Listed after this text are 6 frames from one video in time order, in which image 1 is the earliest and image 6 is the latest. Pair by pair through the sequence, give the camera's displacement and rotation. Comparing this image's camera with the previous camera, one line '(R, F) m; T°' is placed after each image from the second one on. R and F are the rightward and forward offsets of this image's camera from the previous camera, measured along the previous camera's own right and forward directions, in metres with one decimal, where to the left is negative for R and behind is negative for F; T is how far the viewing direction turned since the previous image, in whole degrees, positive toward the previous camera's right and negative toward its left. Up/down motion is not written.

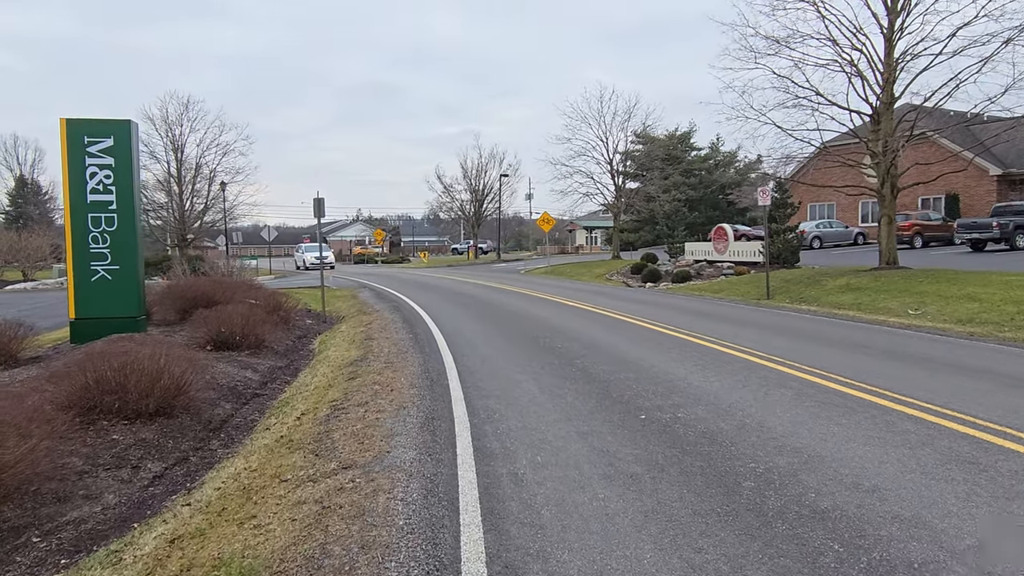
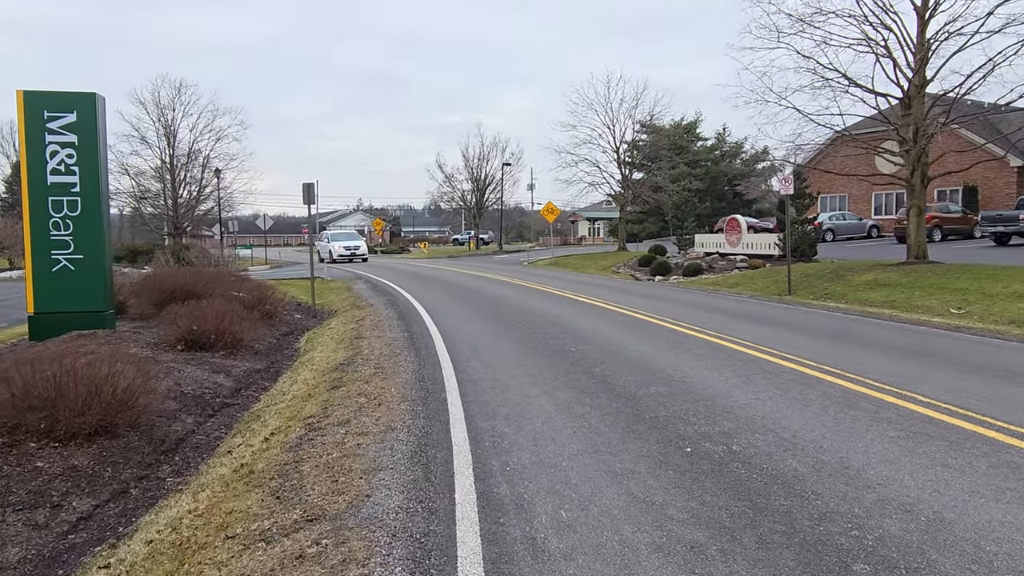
(-0.1, +1.2) m; 0°
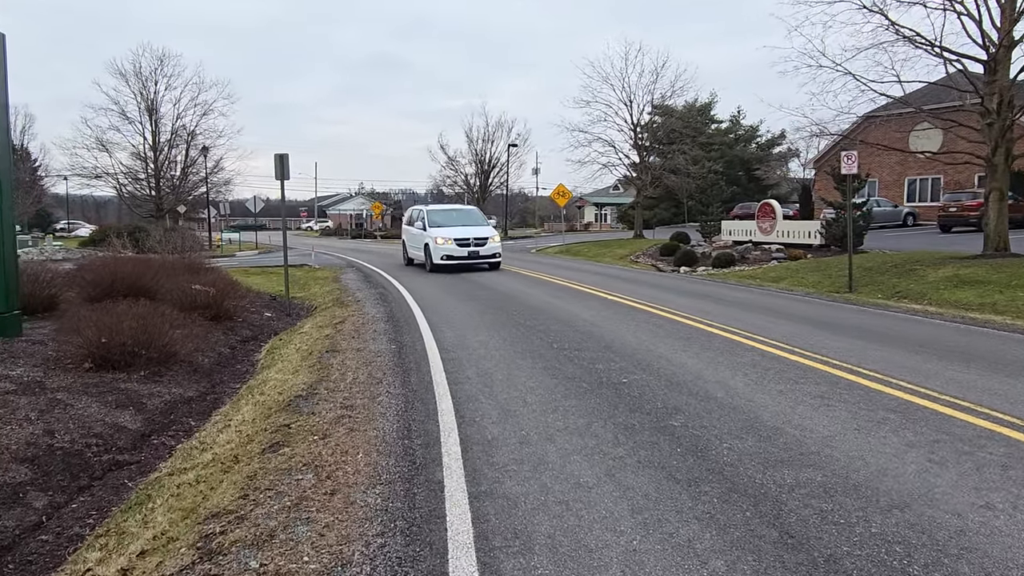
(-0.2, +2.6) m; 0°
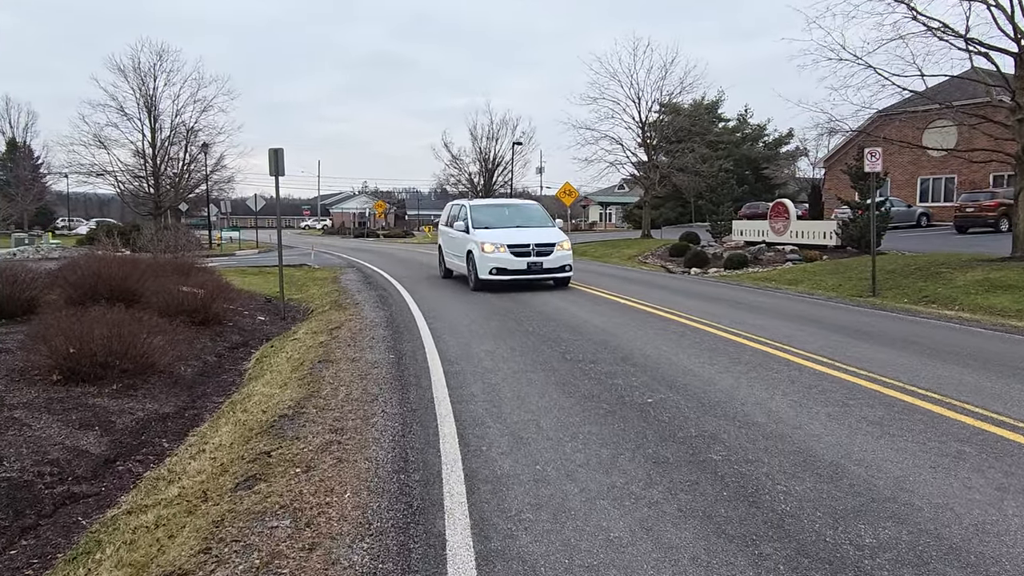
(-0.1, +0.7) m; 0°
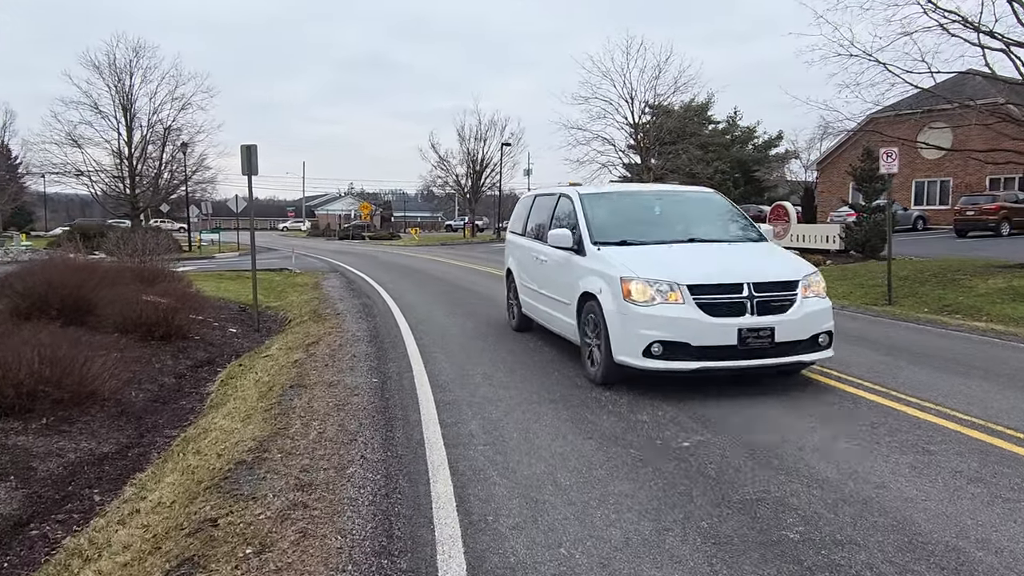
(-0.1, +1.0) m; +1°
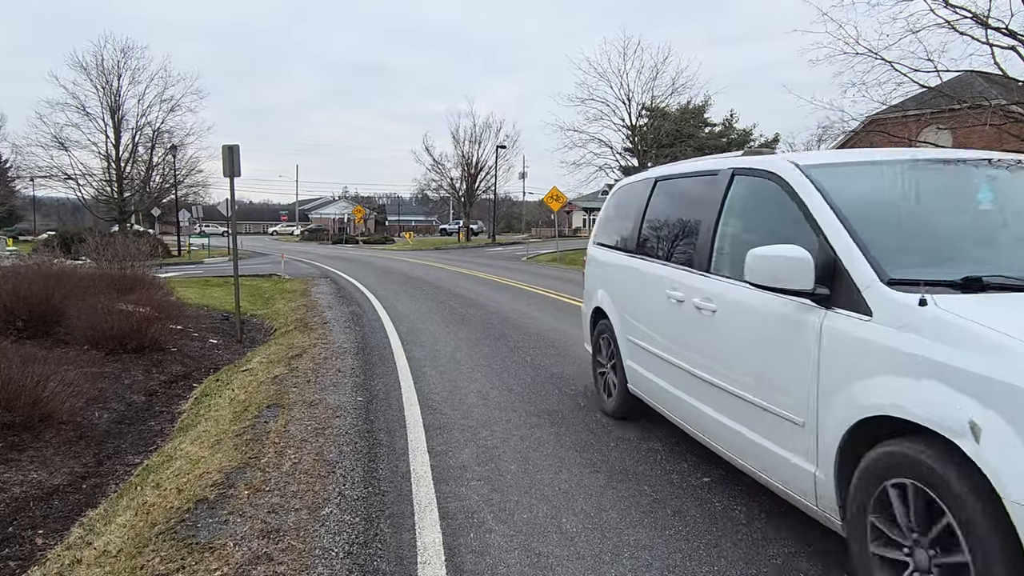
(0.0, +0.5) m; 0°
